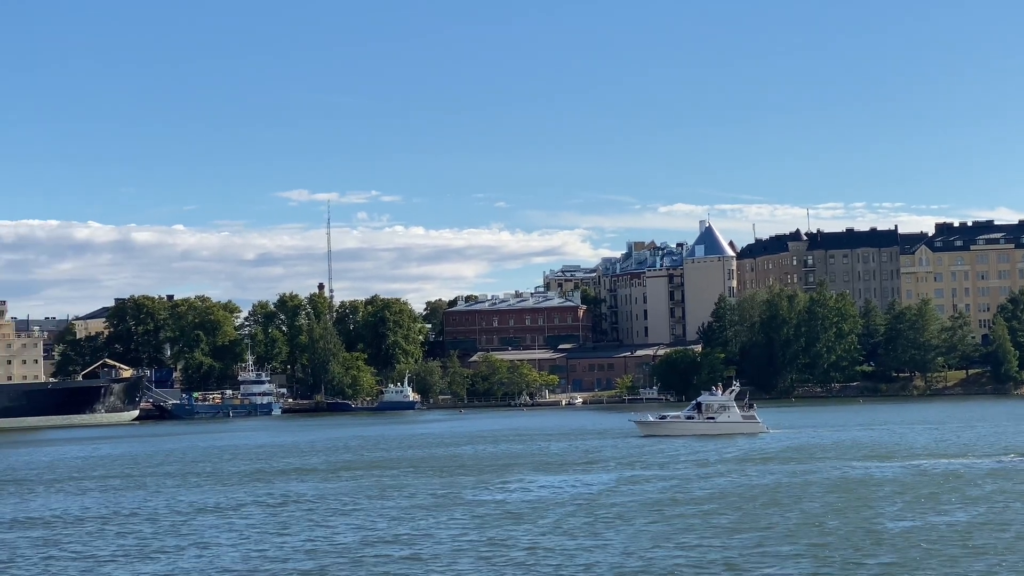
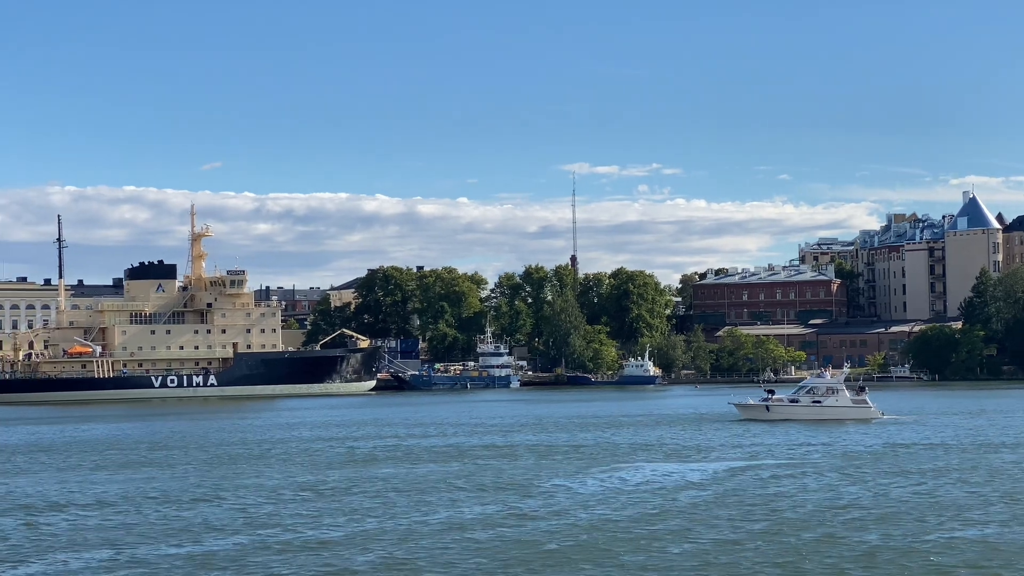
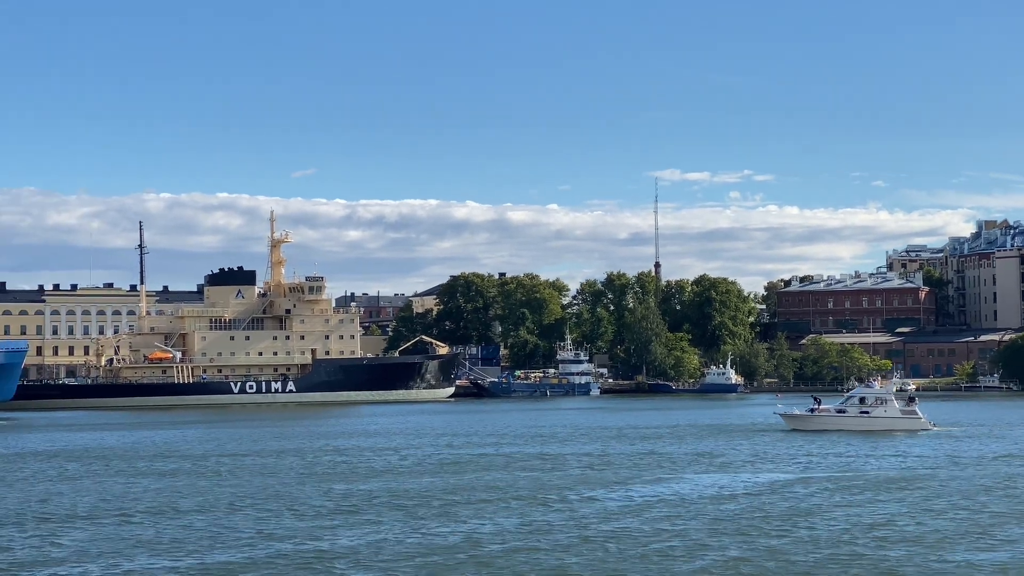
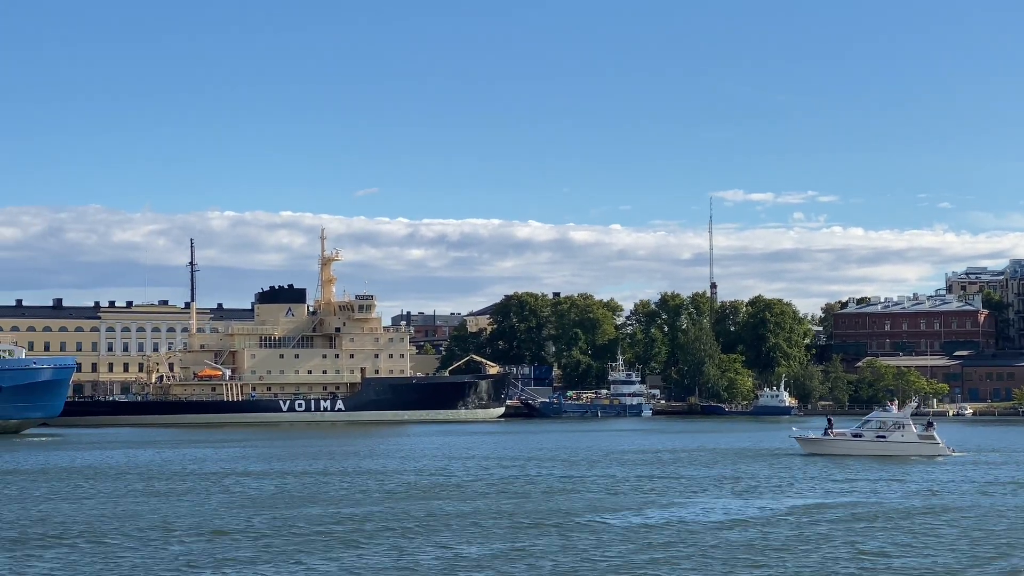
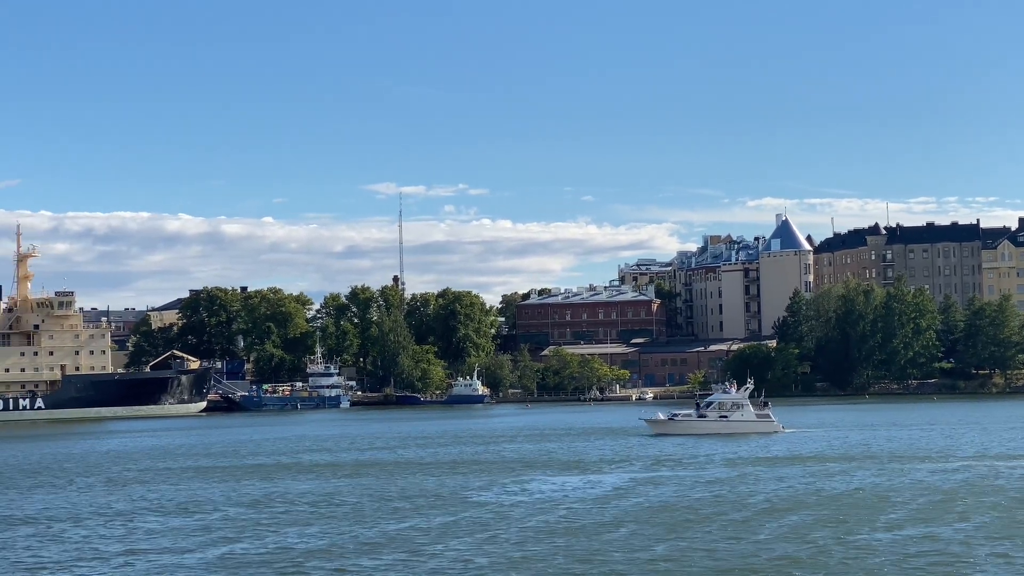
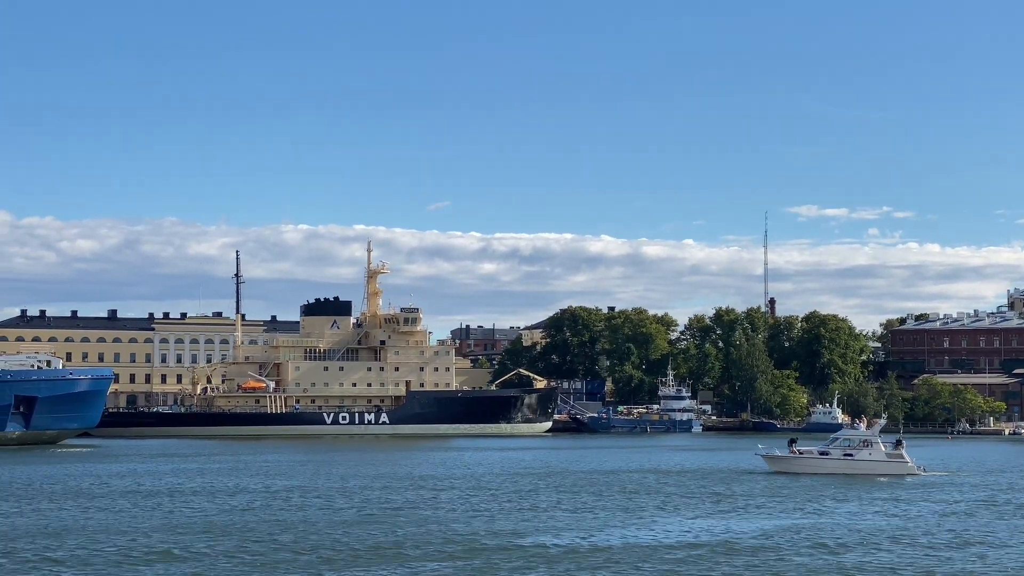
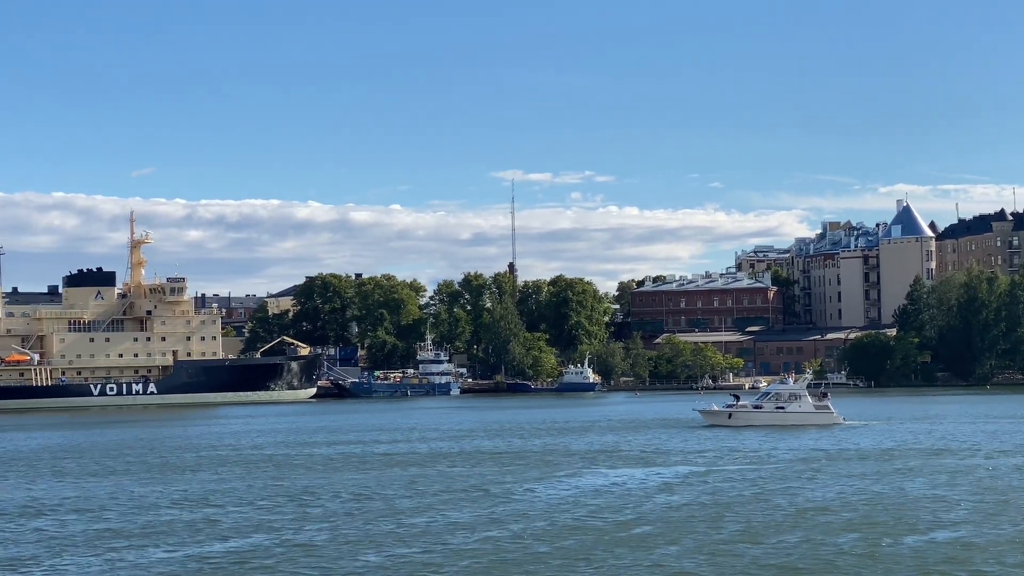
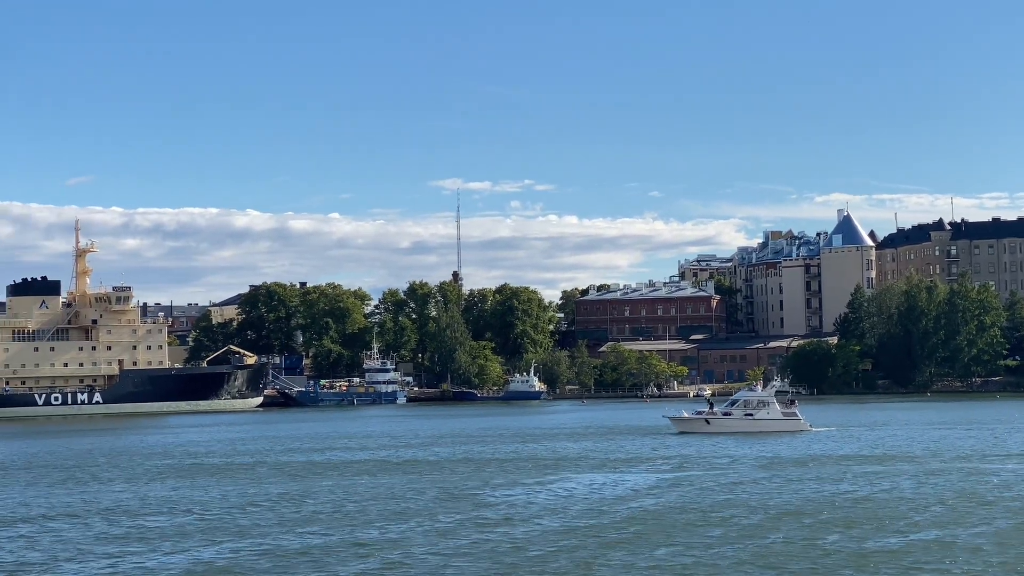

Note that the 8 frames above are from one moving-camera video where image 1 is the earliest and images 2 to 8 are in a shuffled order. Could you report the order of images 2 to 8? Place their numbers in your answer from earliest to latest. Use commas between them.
5, 8, 7, 2, 3, 4, 6
